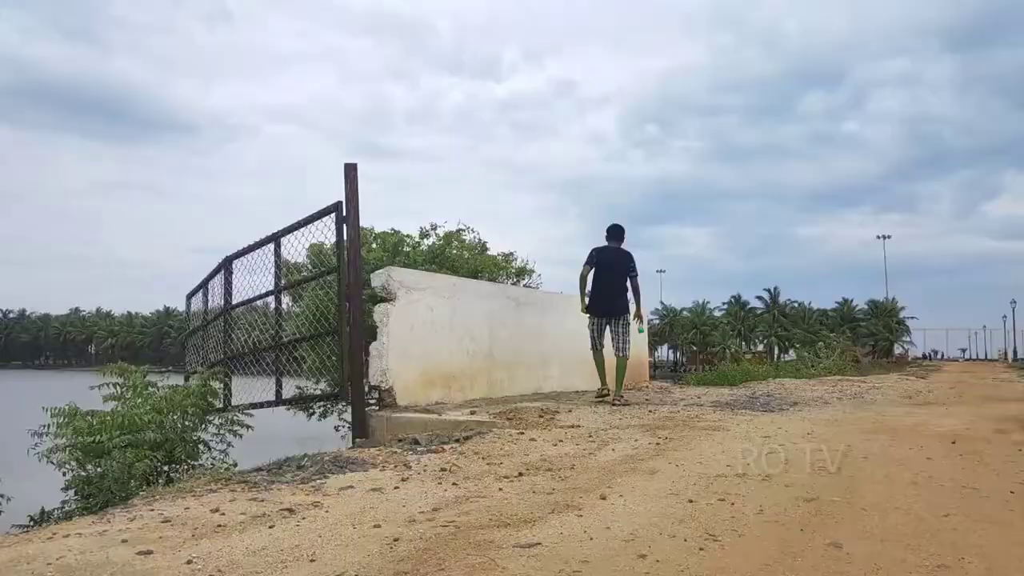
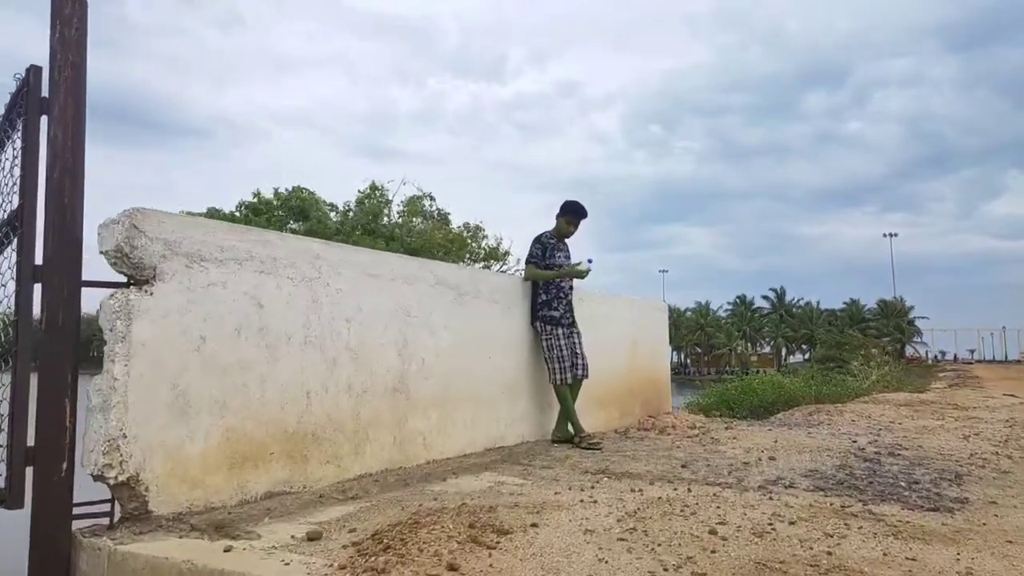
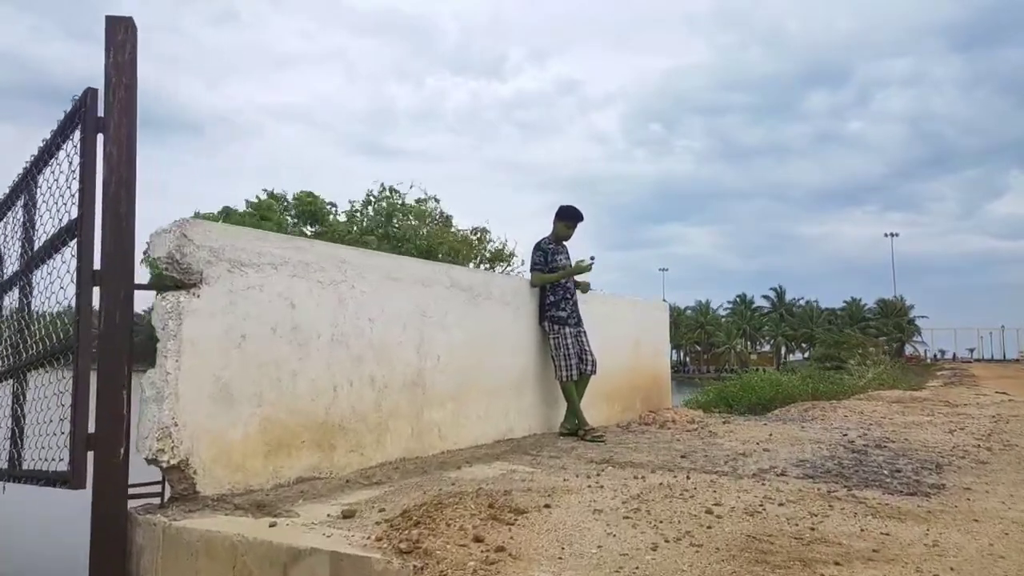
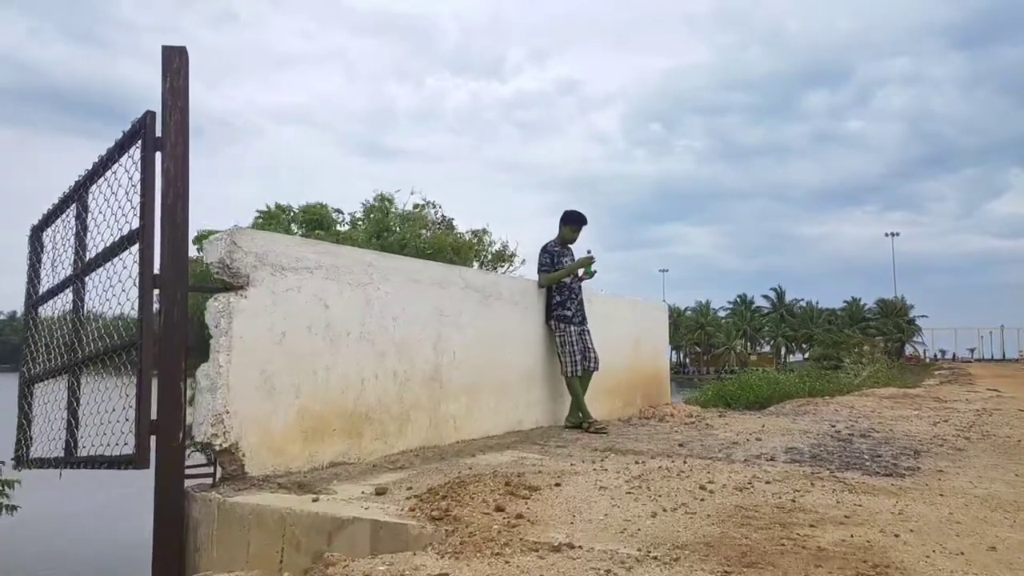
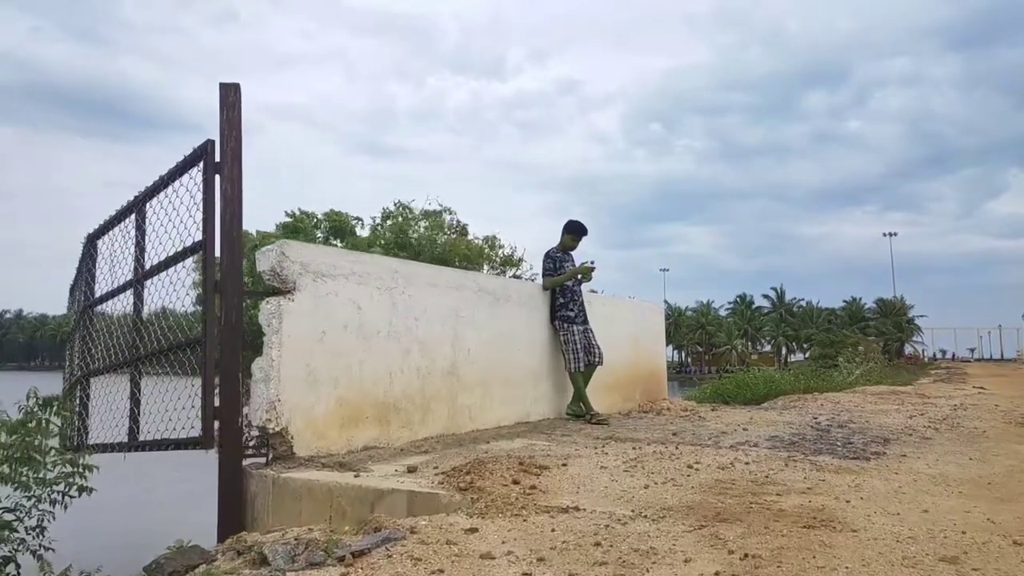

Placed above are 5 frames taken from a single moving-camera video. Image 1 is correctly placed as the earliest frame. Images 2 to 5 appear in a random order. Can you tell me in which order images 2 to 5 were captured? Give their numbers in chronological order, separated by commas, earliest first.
5, 4, 3, 2
